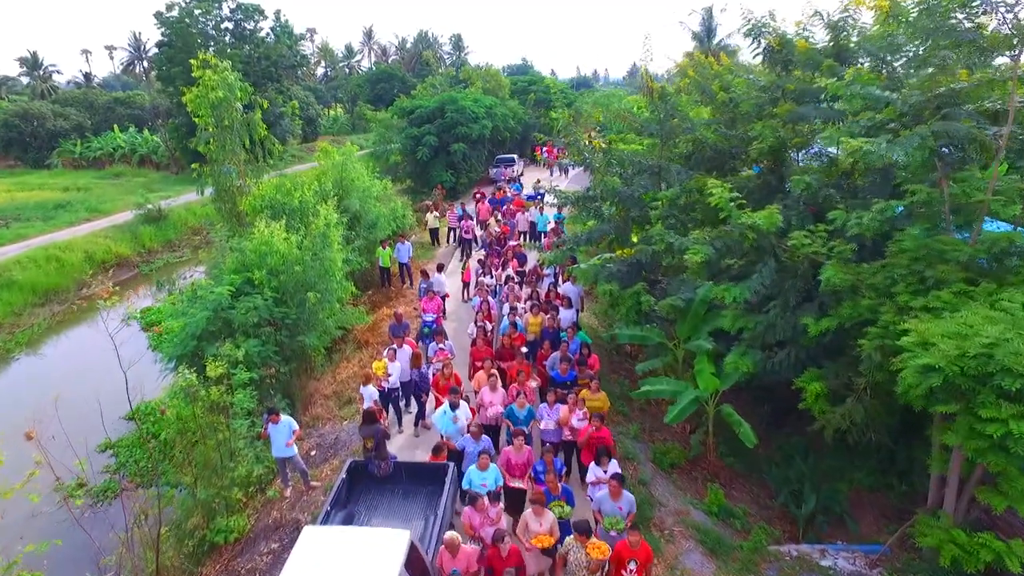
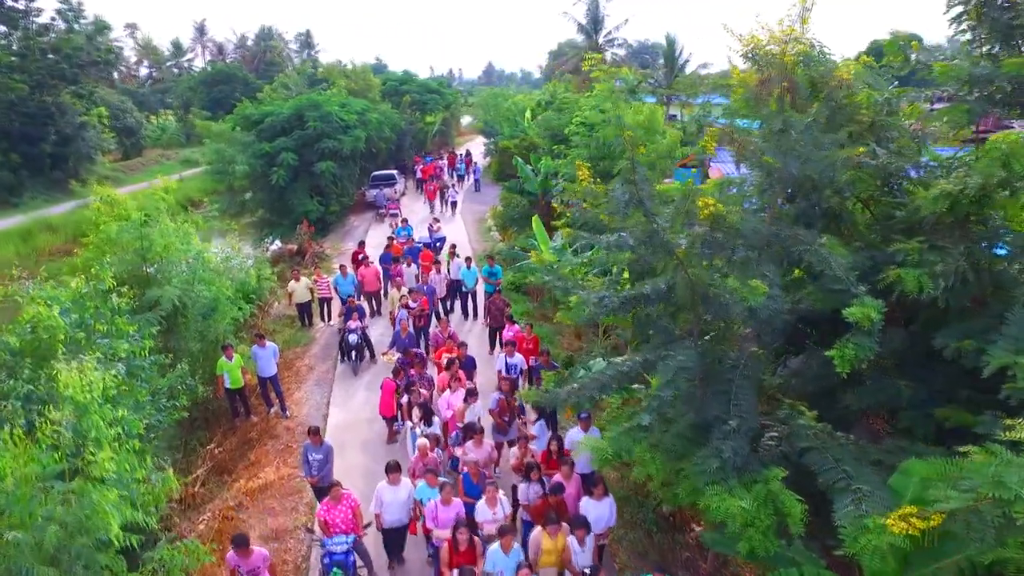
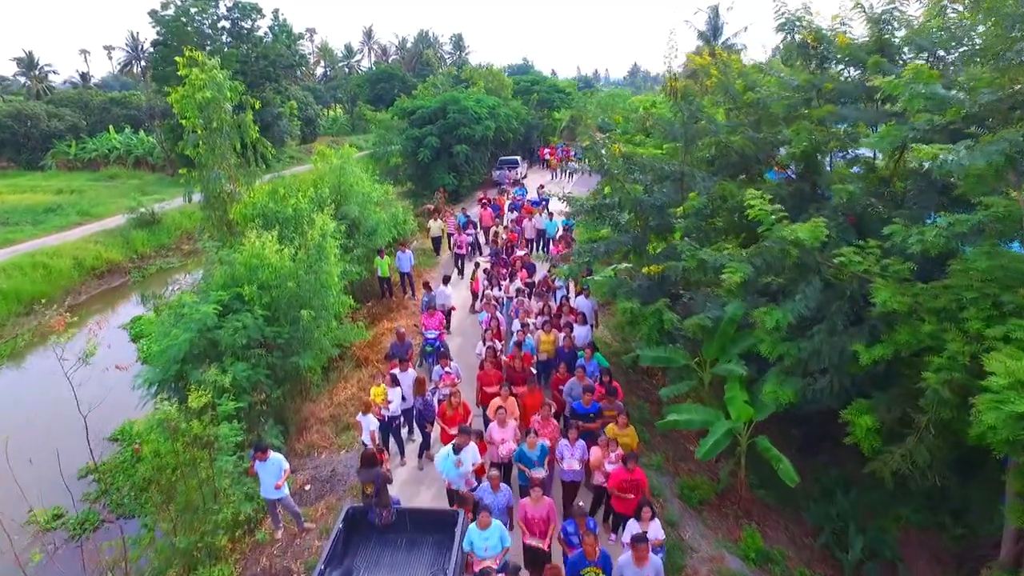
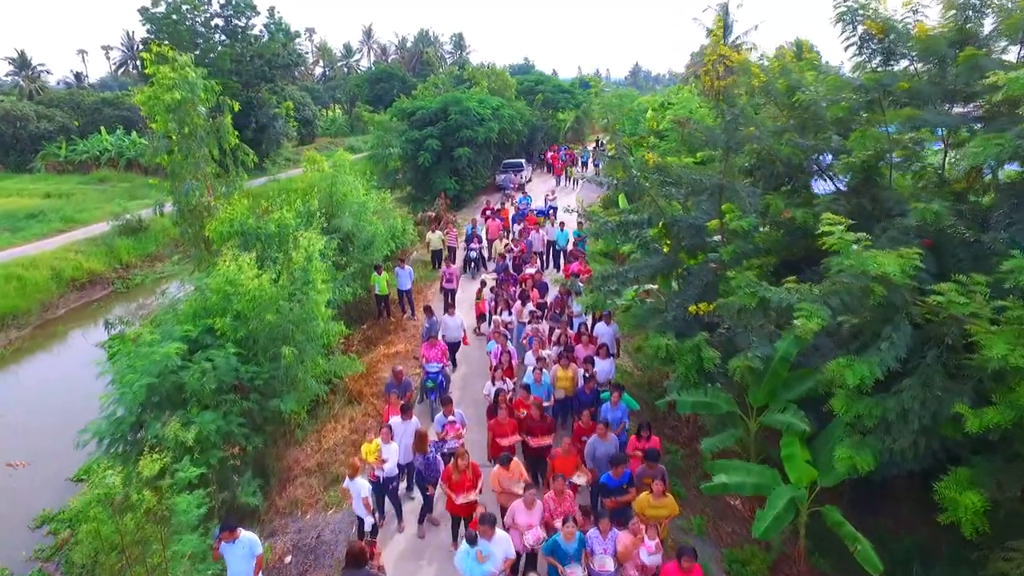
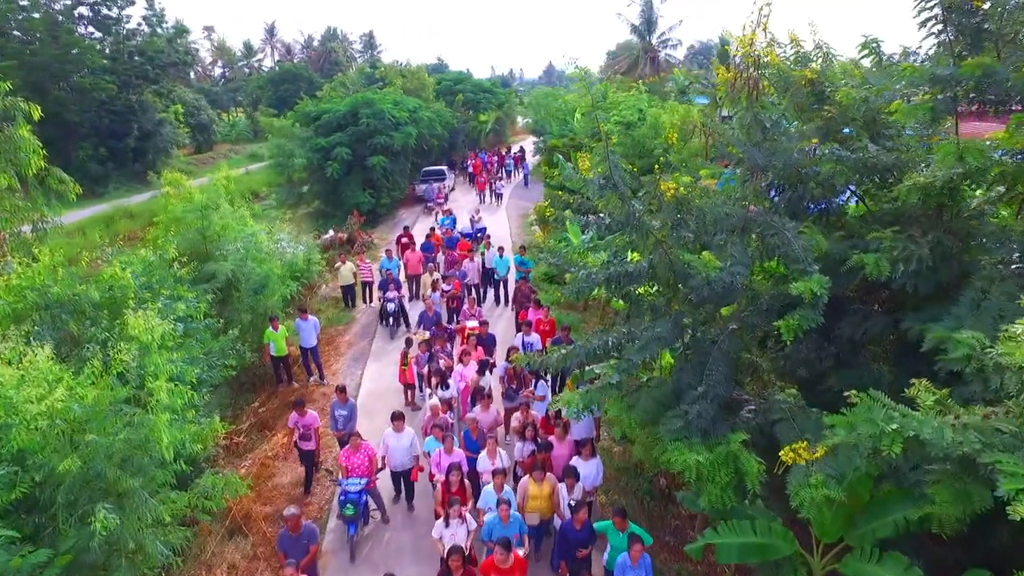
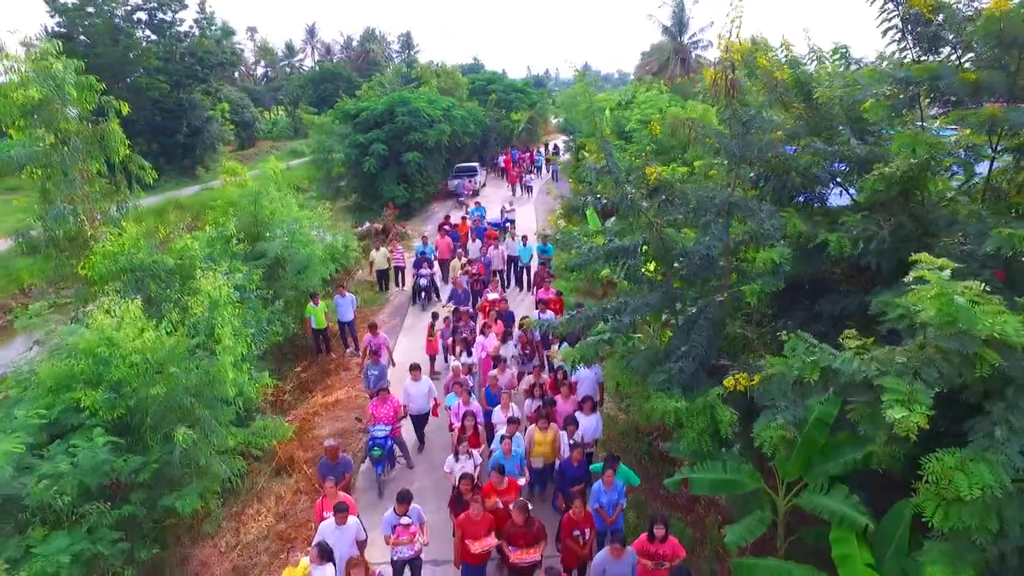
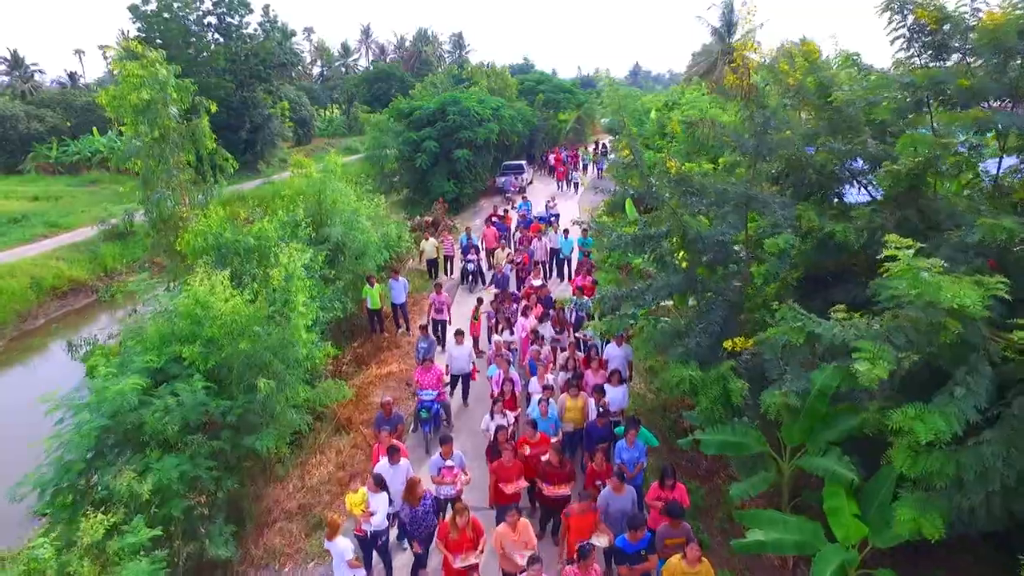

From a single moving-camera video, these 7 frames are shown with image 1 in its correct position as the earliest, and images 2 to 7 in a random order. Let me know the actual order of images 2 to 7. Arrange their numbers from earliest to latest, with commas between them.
3, 4, 7, 6, 5, 2
